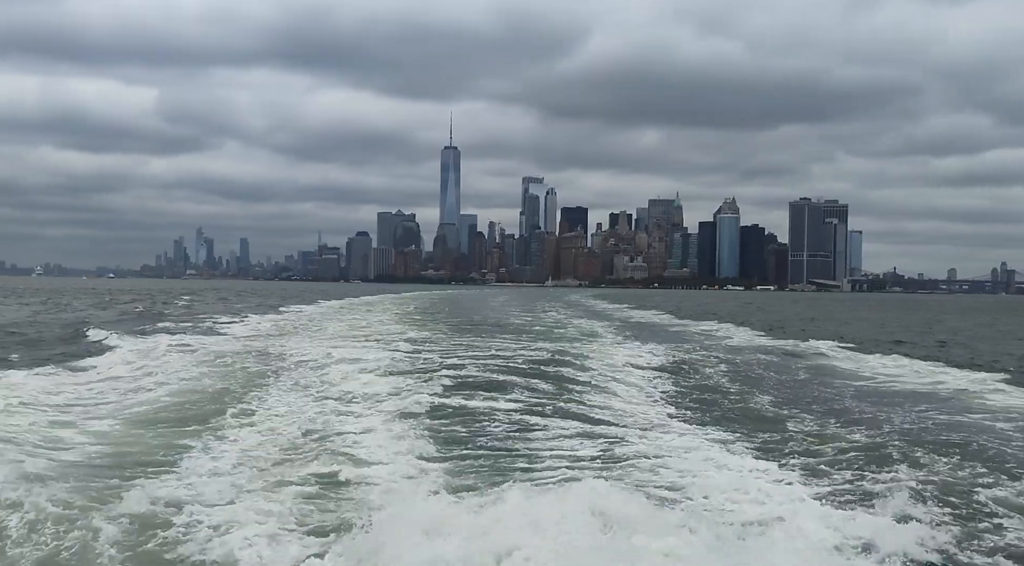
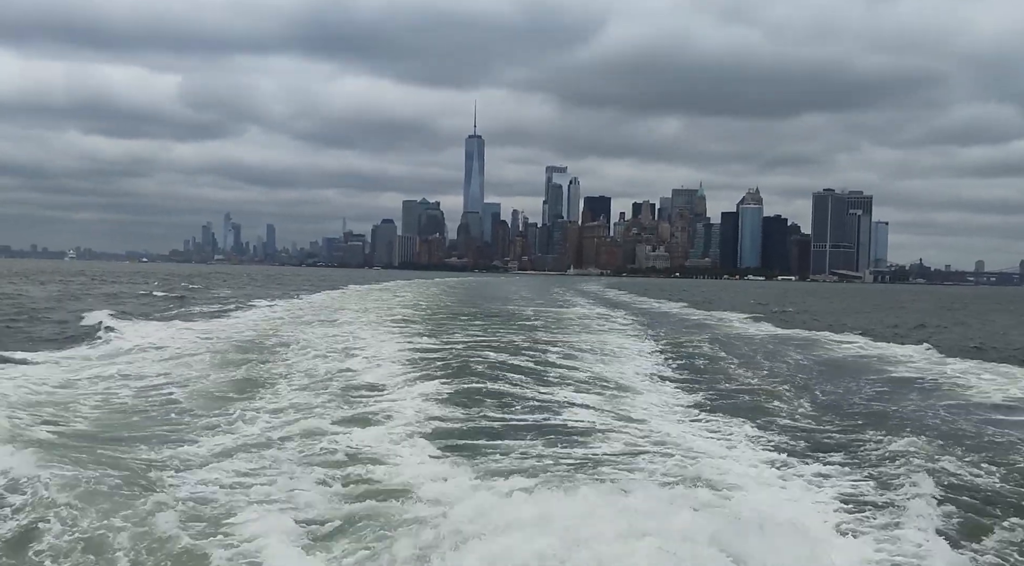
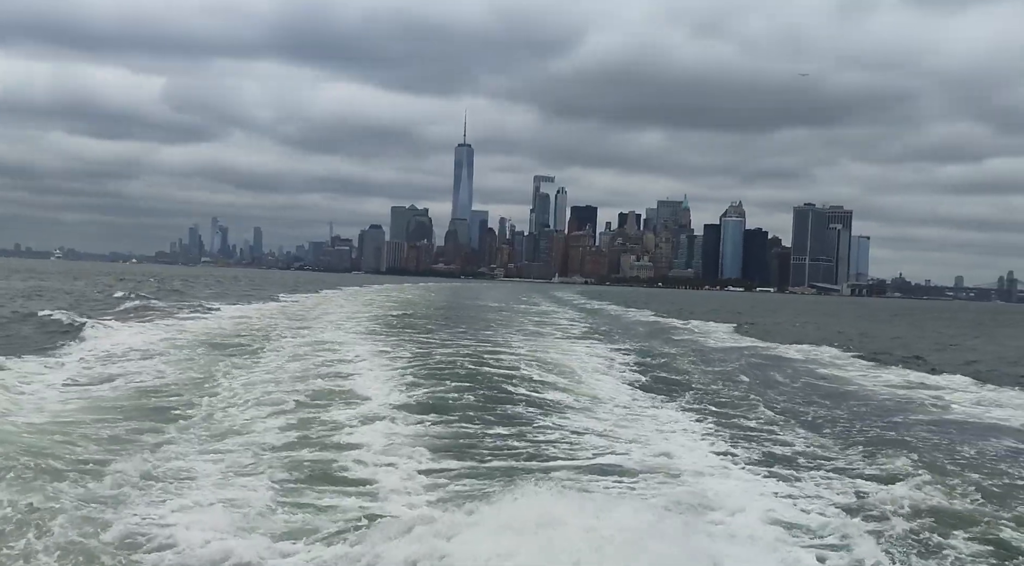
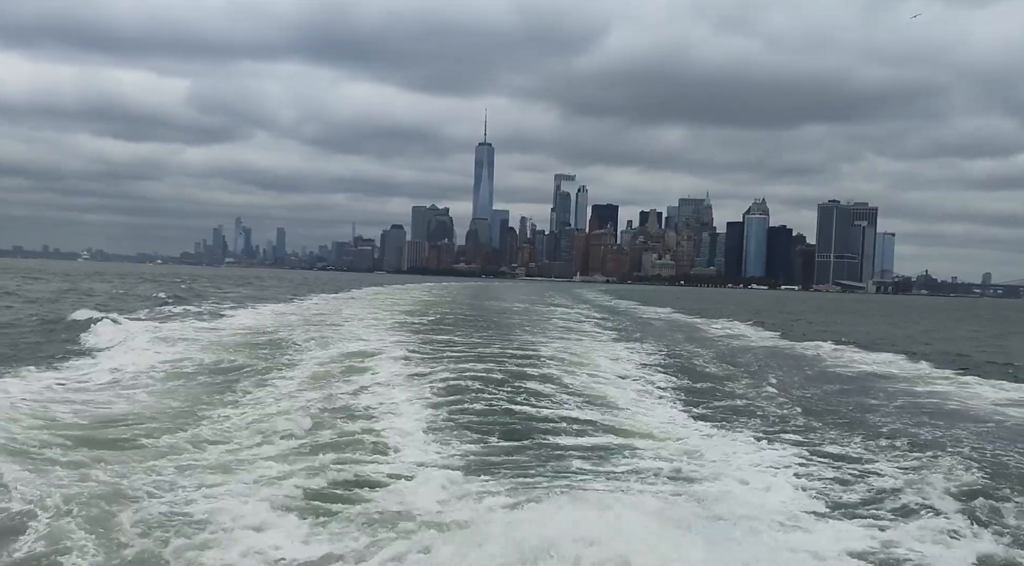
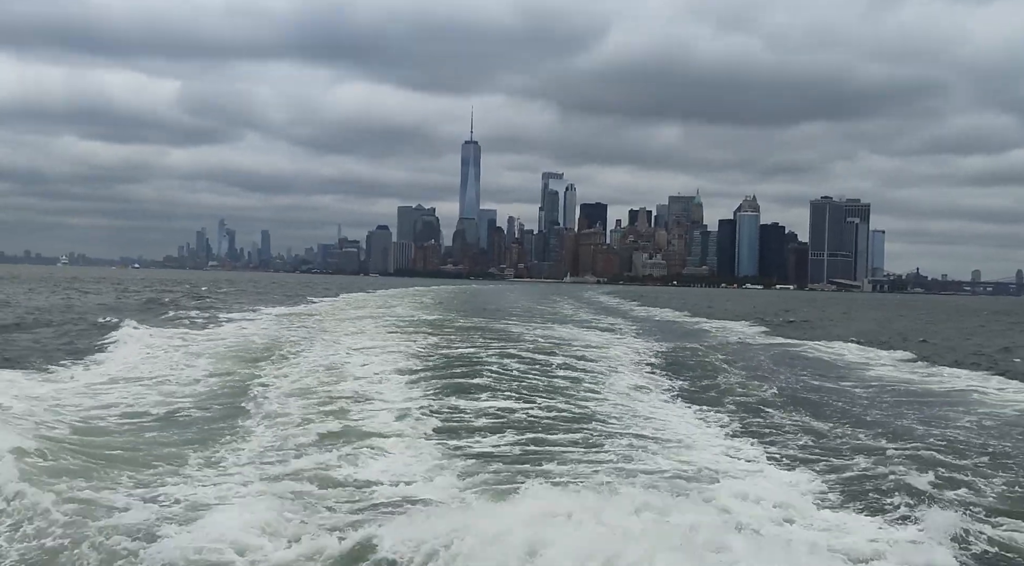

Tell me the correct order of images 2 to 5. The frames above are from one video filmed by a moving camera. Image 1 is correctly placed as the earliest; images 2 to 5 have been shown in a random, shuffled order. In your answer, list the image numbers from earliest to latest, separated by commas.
5, 2, 4, 3
